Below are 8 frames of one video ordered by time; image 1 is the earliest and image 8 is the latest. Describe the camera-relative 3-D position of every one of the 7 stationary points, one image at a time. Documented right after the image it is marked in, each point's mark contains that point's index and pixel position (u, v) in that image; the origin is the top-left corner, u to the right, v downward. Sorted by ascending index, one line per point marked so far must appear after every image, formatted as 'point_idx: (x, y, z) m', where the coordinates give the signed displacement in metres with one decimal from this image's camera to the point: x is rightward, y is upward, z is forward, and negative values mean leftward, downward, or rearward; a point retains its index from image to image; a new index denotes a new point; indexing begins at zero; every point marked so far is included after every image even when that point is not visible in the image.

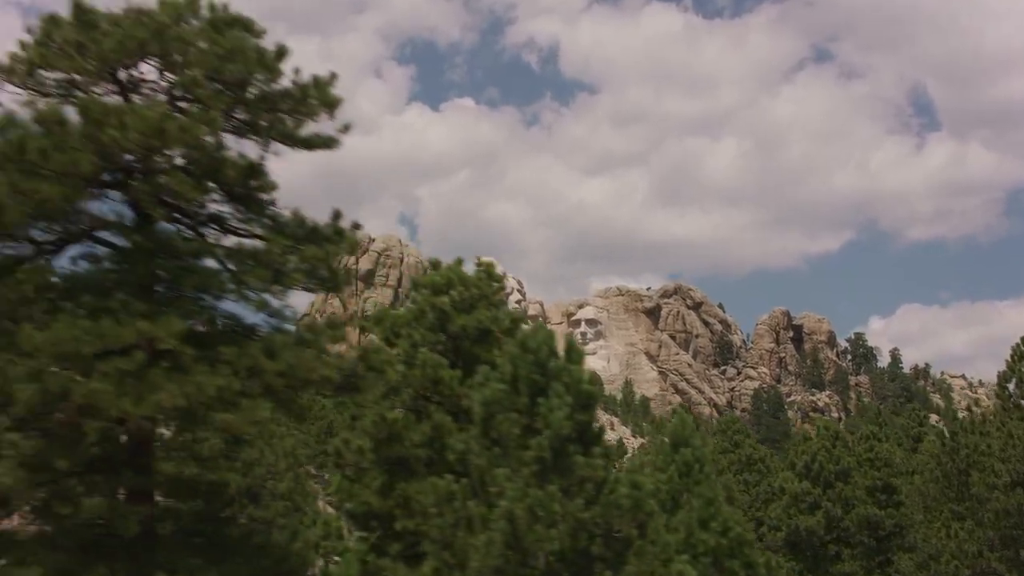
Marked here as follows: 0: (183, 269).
0: (-3.8, +0.2, +10.4) m
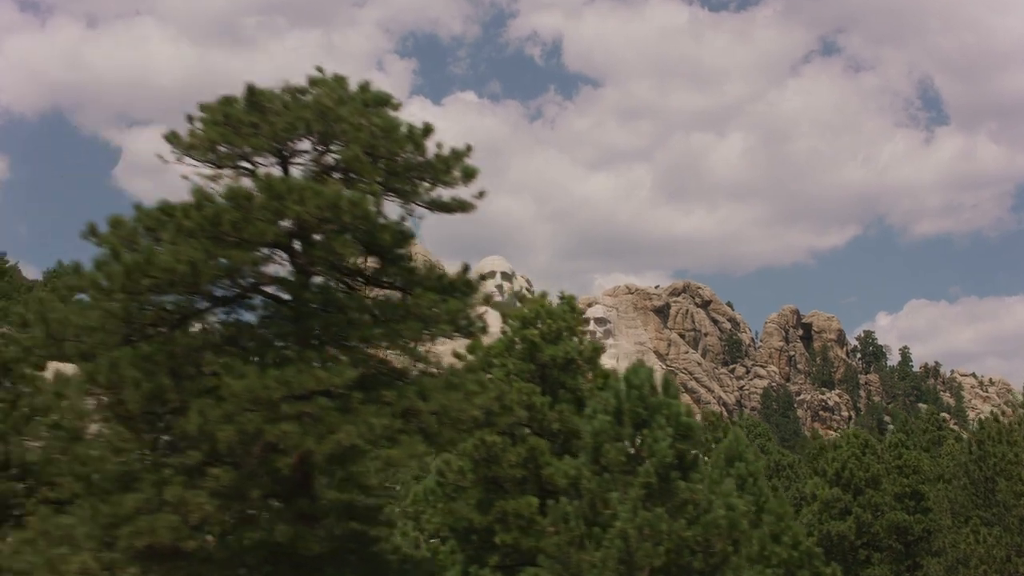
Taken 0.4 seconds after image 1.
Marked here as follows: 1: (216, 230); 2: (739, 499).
0: (-2.2, -0.4, +11.8) m
1: (-3.7, +0.7, +11.2) m
2: (+3.6, -3.3, +13.9) m
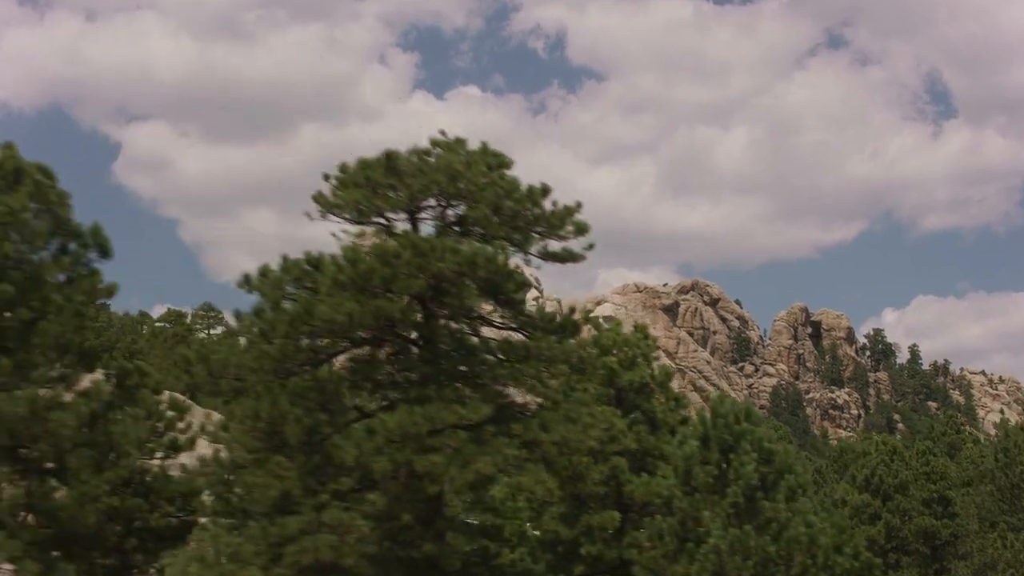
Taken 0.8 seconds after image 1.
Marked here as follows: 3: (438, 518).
0: (-0.5, -1.1, +13.3) m
1: (-2.1, 0.0, +12.7) m
2: (+5.3, -4.0, +15.3) m
3: (-1.1, -3.4, +12.8) m
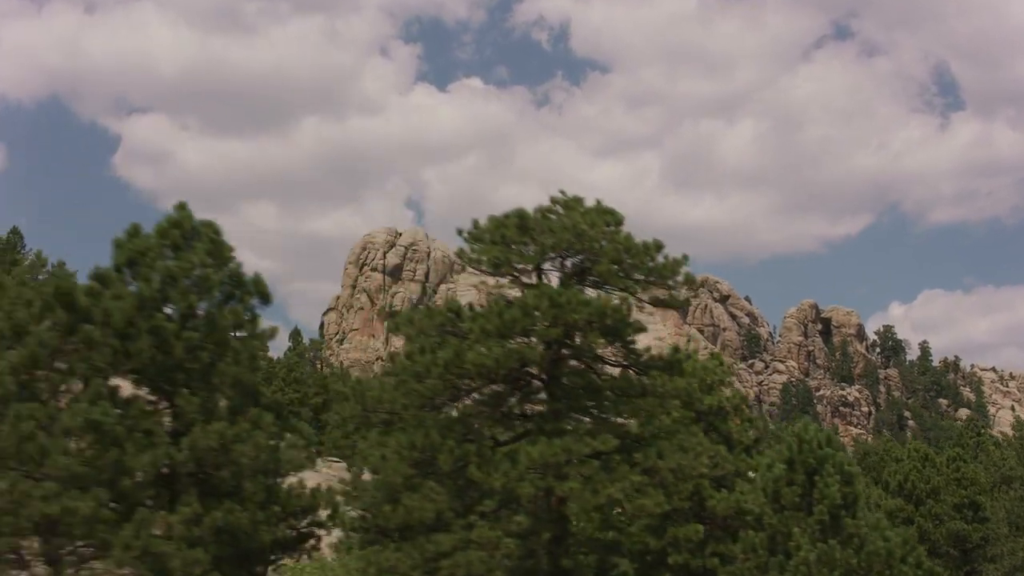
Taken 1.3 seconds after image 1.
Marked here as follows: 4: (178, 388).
0: (+1.5, -1.9, +15.1) m
1: (0.0, -0.7, +14.5) m
2: (+7.3, -4.7, +17.0) m
3: (+0.9, -4.1, +14.6) m
4: (-5.5, -1.6, +14.5) m
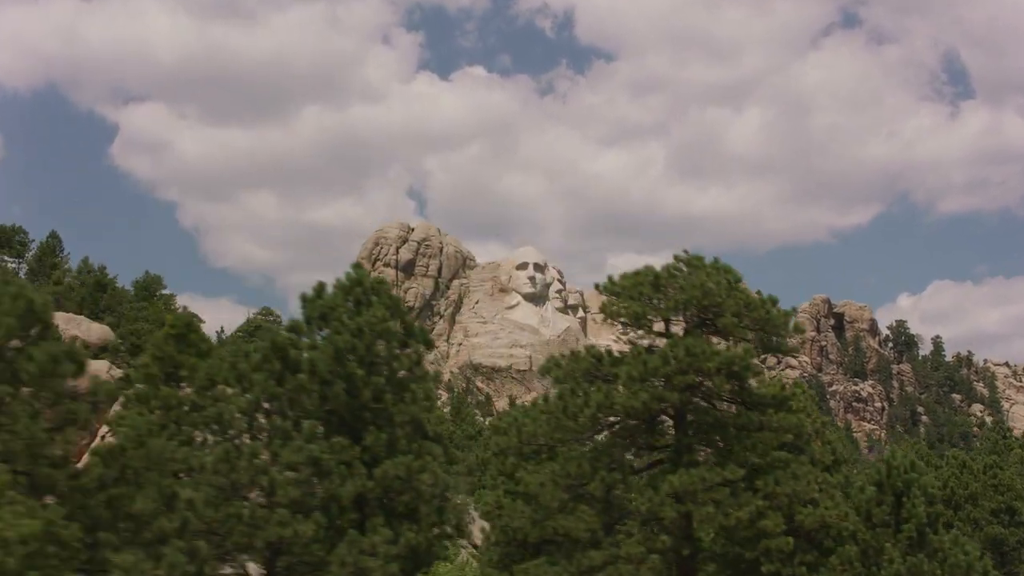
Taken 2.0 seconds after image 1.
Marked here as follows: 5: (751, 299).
0: (+4.2, -2.9, +17.5) m
1: (+2.6, -1.7, +16.9) m
2: (+10.1, -5.7, +19.4) m
3: (+3.6, -5.1, +17.0) m
4: (-2.8, -2.6, +17.0) m
5: (+4.8, -0.2, +17.6) m
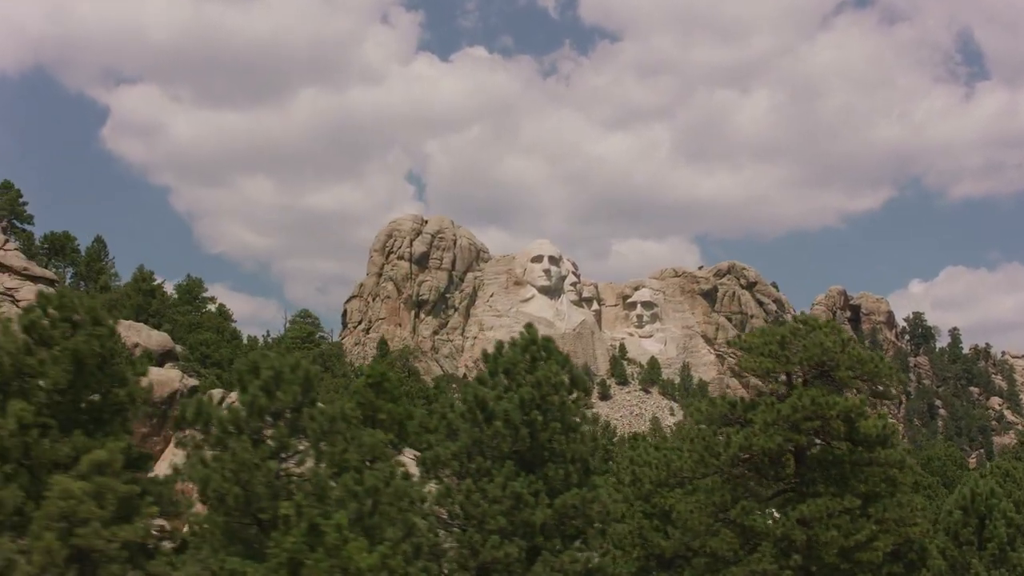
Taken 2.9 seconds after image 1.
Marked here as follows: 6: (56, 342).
0: (+7.8, -4.2, +20.8) m
1: (+6.2, -3.1, +20.3) m
2: (+13.6, -7.0, +22.7) m
3: (+7.2, -6.5, +20.4) m
4: (+0.7, -4.0, +20.5) m
5: (+8.3, -1.6, +20.9) m
6: (-9.2, -1.1, +17.7) m
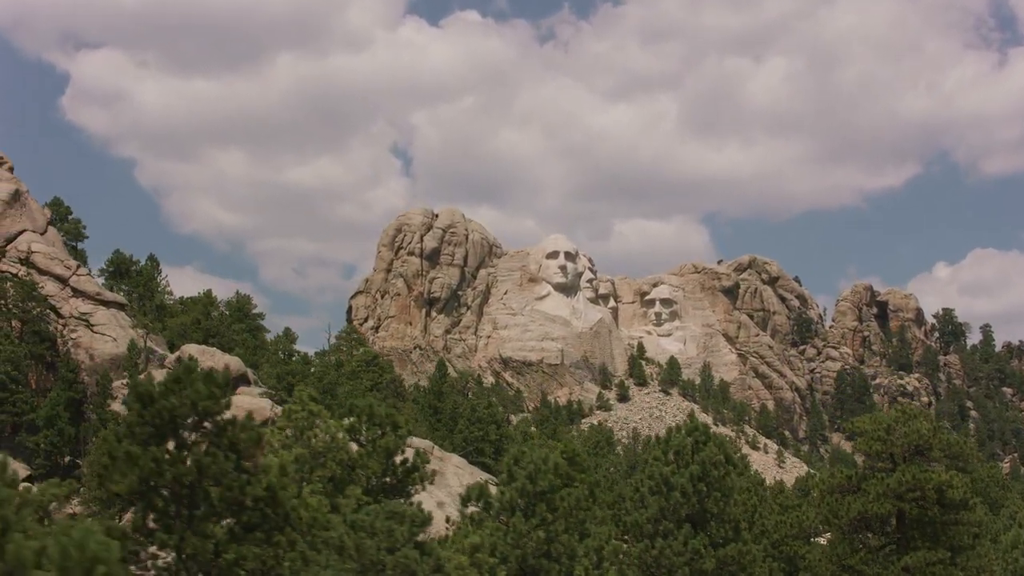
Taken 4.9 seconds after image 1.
0: (+13.0, -7.4, +27.2) m
1: (+11.4, -6.2, +26.7) m
2: (+19.0, -10.2, +28.8) m
3: (+12.4, -9.6, +26.8) m
4: (+6.0, -7.2, +27.0) m
5: (+13.6, -4.7, +27.3) m
6: (-4.0, -4.3, +24.6) m
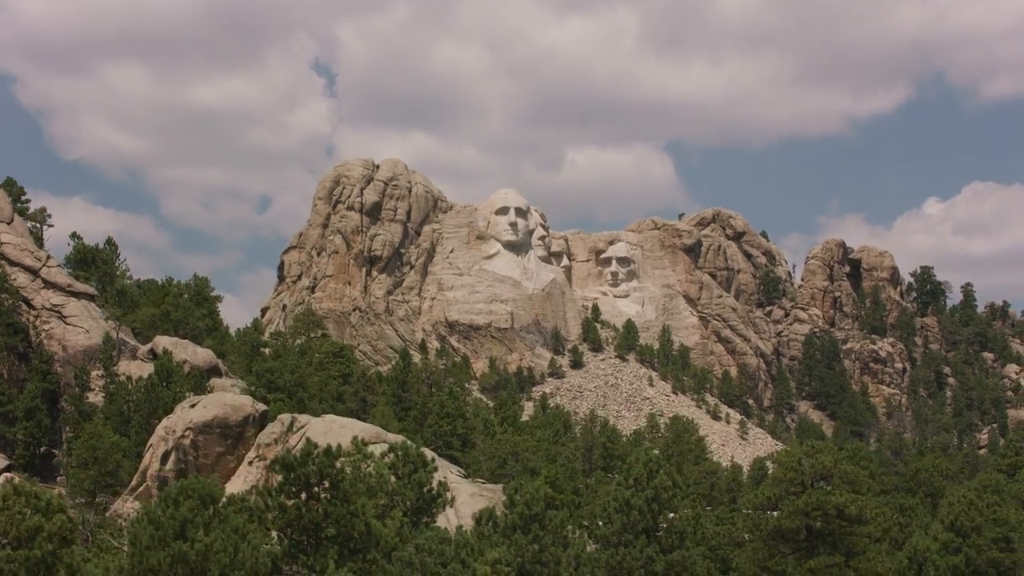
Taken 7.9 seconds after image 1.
0: (+12.9, -10.1, +35.7) m
1: (+11.3, -9.0, +35.1) m
2: (+18.7, -12.9, +37.7) m
3: (+12.3, -12.3, +35.3) m
4: (+5.9, -9.8, +35.2) m
5: (+13.5, -7.4, +35.8) m
6: (-4.0, -6.8, +32.1) m
